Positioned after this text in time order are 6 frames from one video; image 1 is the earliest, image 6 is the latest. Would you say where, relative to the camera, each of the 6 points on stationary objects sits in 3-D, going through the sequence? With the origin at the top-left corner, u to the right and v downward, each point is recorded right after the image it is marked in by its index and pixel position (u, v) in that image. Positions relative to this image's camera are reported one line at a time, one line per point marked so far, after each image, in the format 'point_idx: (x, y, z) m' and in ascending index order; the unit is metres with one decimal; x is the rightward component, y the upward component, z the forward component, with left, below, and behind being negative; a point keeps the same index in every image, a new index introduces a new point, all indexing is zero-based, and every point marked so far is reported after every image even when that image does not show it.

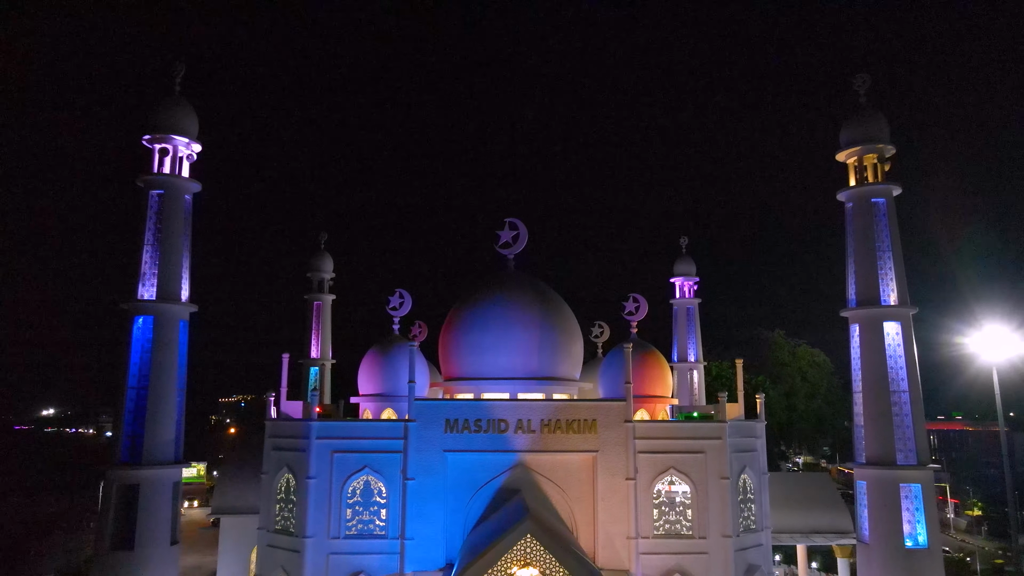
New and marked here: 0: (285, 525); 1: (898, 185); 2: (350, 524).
0: (-5.5, -5.8, +17.9) m
1: (+8.7, +2.3, +16.6) m
2: (-3.8, -5.6, +17.3) m
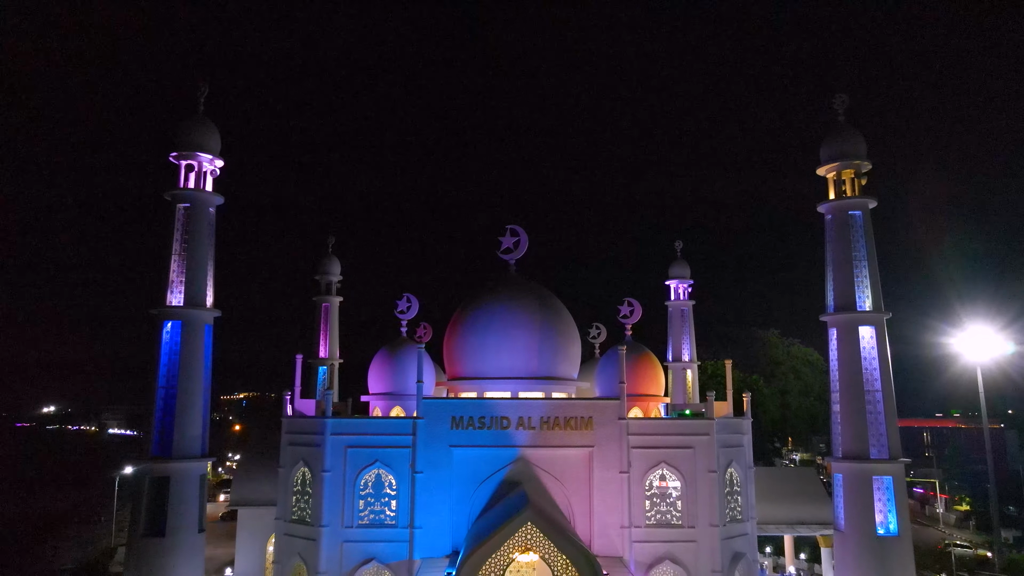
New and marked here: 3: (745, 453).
0: (-5.5, -5.9, +19.1) m
1: (+8.8, +2.2, +17.8) m
2: (-3.8, -5.7, +18.5) m
3: (+6.4, -4.5, +19.9) m
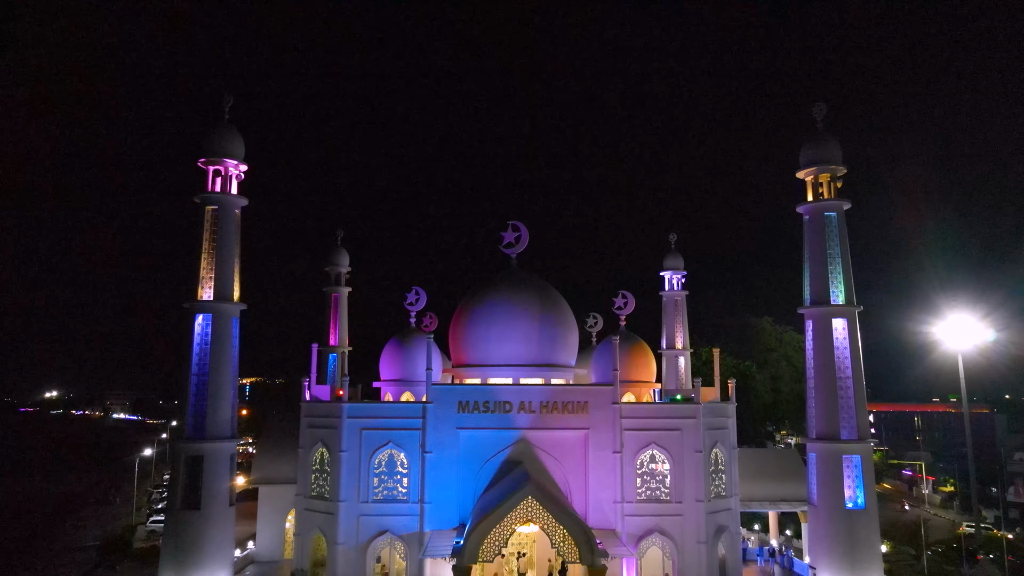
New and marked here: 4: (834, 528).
0: (-5.4, -5.8, +20.7) m
1: (+8.8, +2.3, +19.3) m
2: (-3.7, -5.6, +20.2) m
3: (+6.4, -4.3, +21.5) m
4: (+7.8, -5.8, +17.8) m
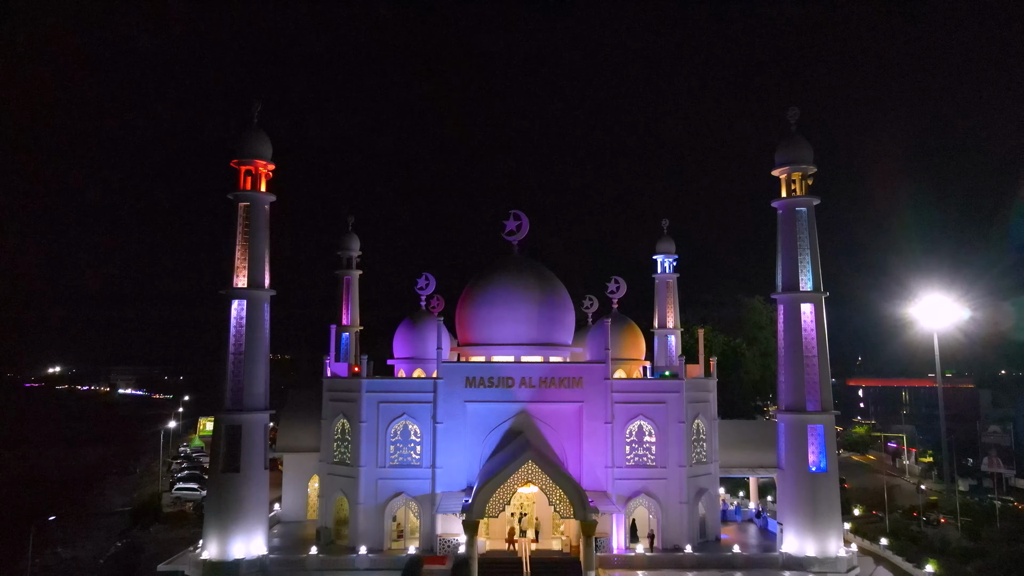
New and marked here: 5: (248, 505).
0: (-5.4, -5.4, +23.1) m
1: (+8.9, +2.7, +21.3) m
2: (-3.7, -5.2, +22.5) m
3: (+6.5, -3.9, +23.8) m
4: (+7.9, -5.5, +20.1) m
5: (-7.1, -5.8, +19.6) m
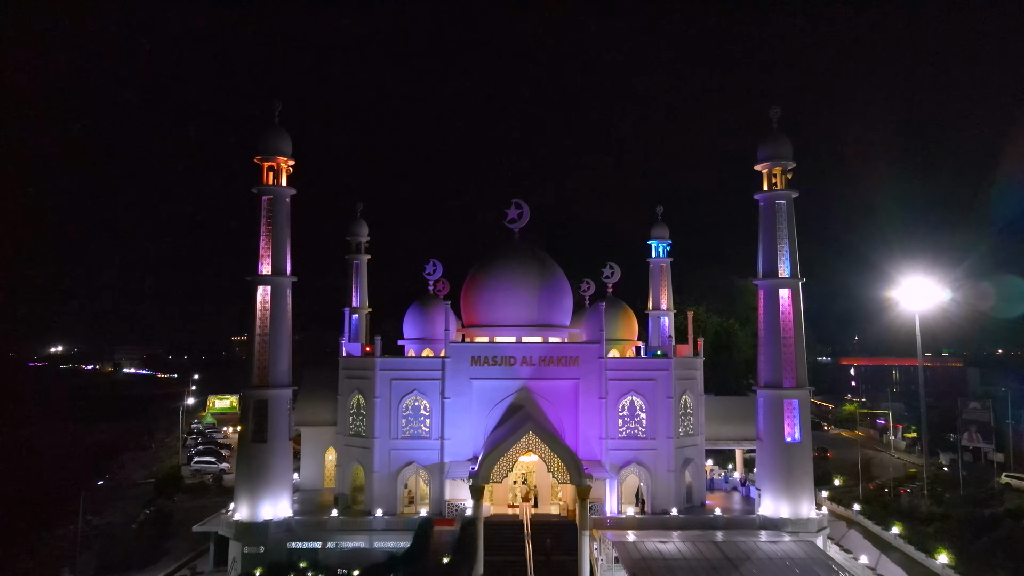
0: (-5.3, -4.9, +25.0) m
1: (+9.0, +3.1, +23.1) m
2: (-3.6, -4.7, +24.4) m
3: (+6.5, -3.4, +25.7) m
4: (+8.0, -5.1, +22.1) m
5: (-7.1, -5.5, +21.6) m
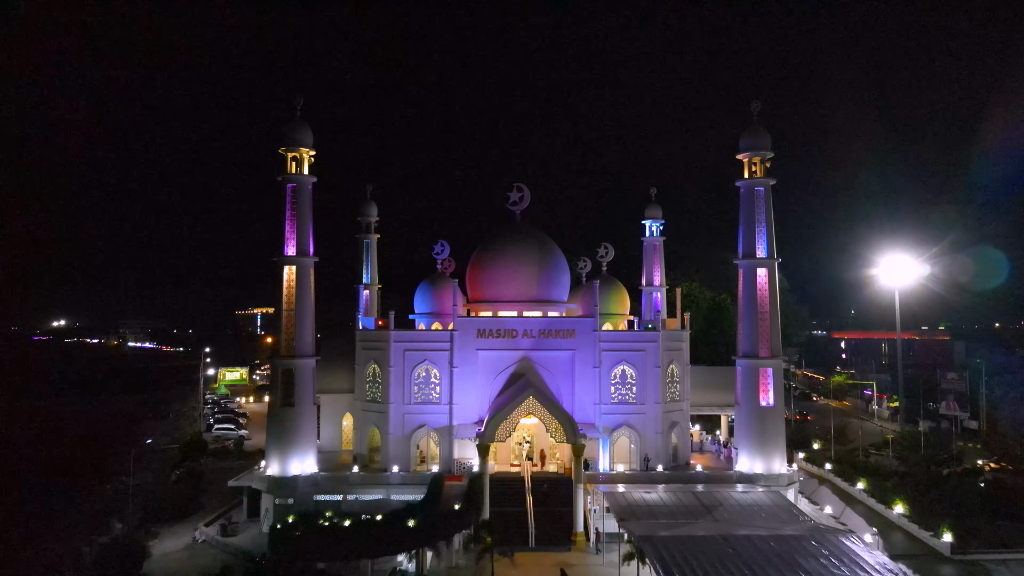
0: (-5.2, -4.1, +27.5) m
1: (+9.0, +3.8, +25.2) m
2: (-3.5, -4.0, +26.9) m
3: (+6.6, -2.6, +28.1) m
4: (+8.1, -4.4, +24.5) m
5: (-7.0, -4.8, +24.1) m
